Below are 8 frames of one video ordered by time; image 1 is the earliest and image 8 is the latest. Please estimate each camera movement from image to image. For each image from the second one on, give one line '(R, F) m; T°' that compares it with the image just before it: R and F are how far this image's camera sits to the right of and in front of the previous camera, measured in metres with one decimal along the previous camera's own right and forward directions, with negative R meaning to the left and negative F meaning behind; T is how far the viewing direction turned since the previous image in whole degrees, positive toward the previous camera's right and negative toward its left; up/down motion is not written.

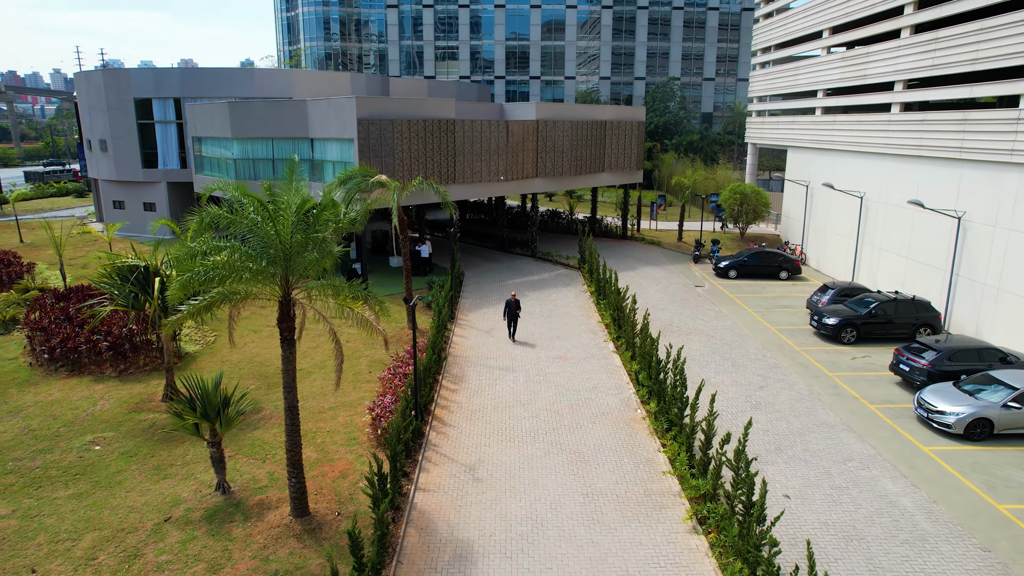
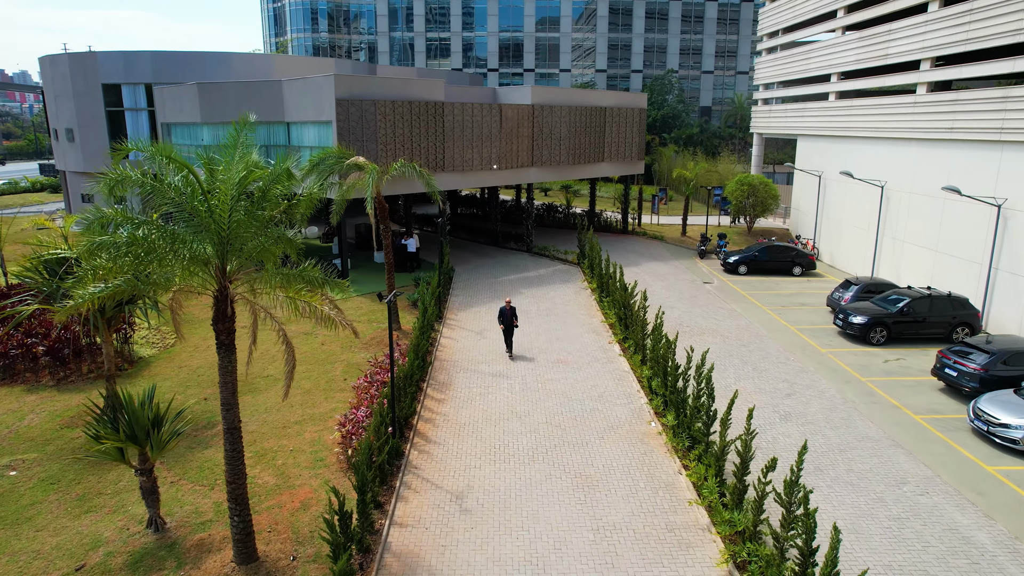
(0.0, +2.1) m; +1°
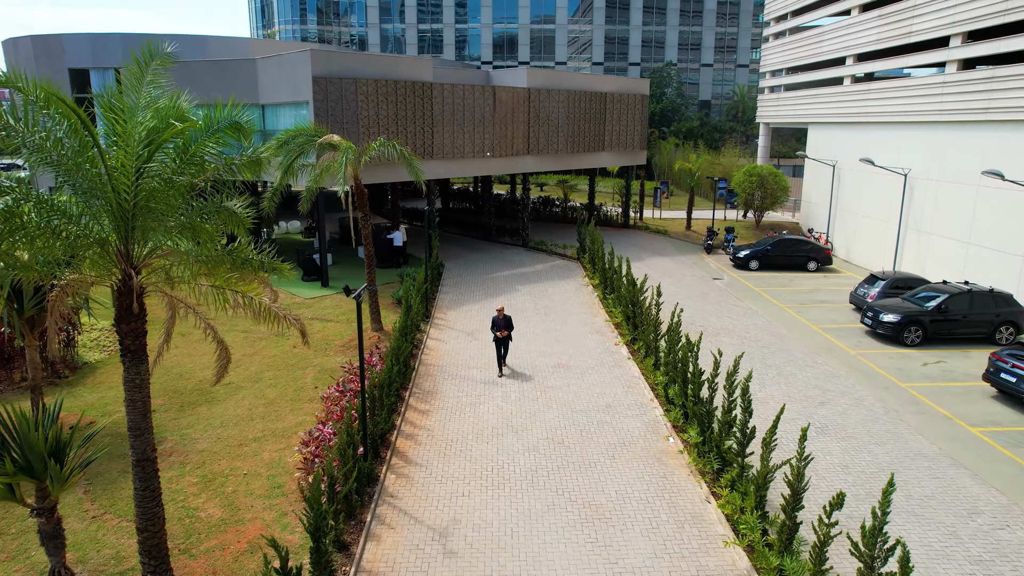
(0.0, +2.0) m; 0°
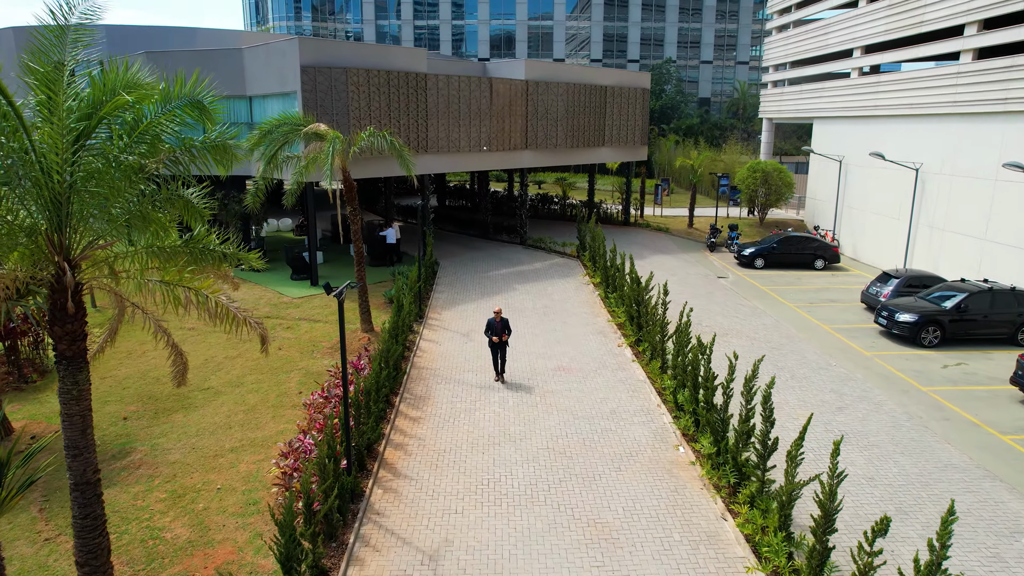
(0.0, +0.9) m; 0°
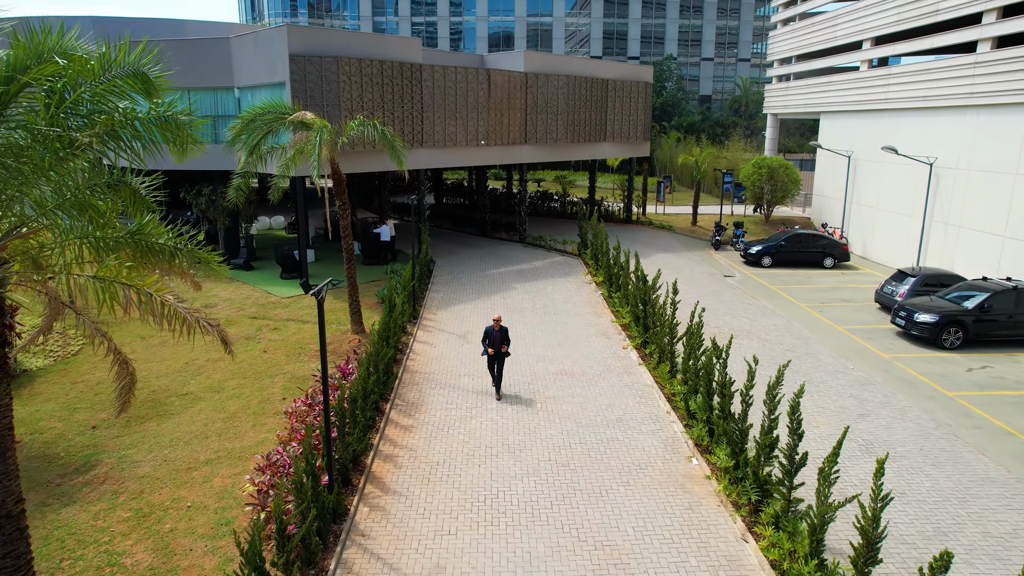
(0.0, +0.9) m; 0°
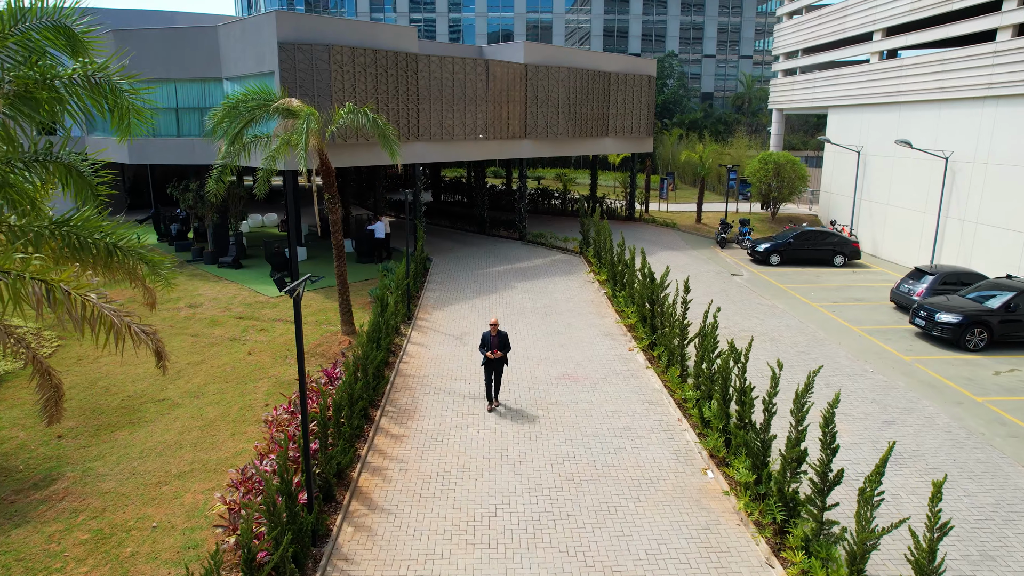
(0.0, +0.8) m; 0°
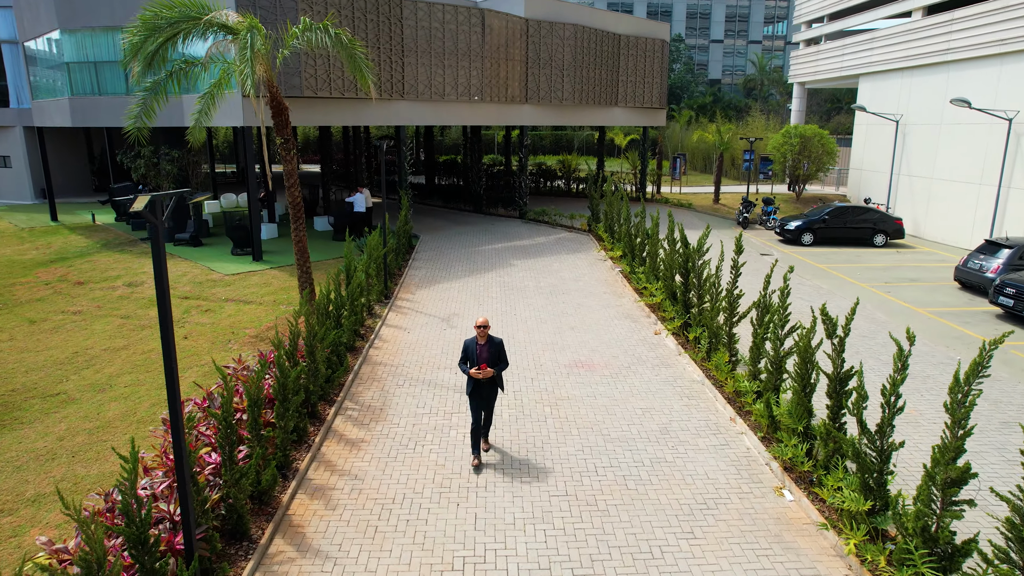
(0.0, +2.8) m; 0°
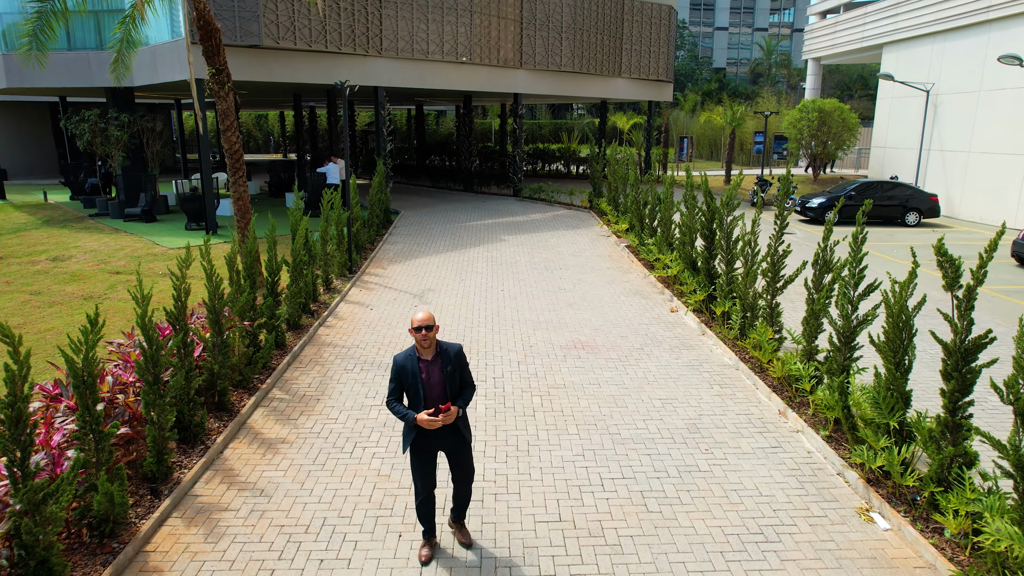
(+0.2, +2.1) m; 0°
